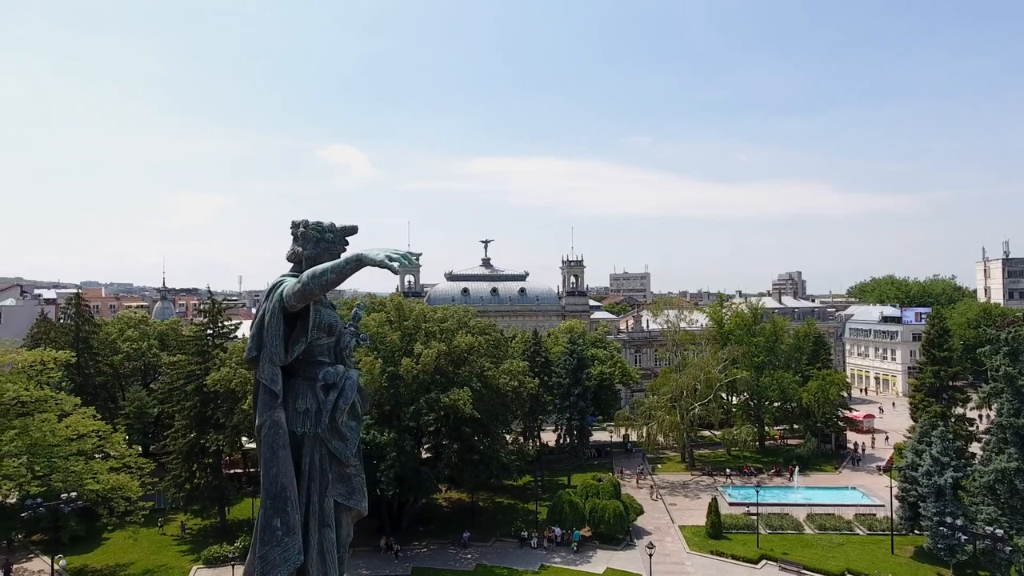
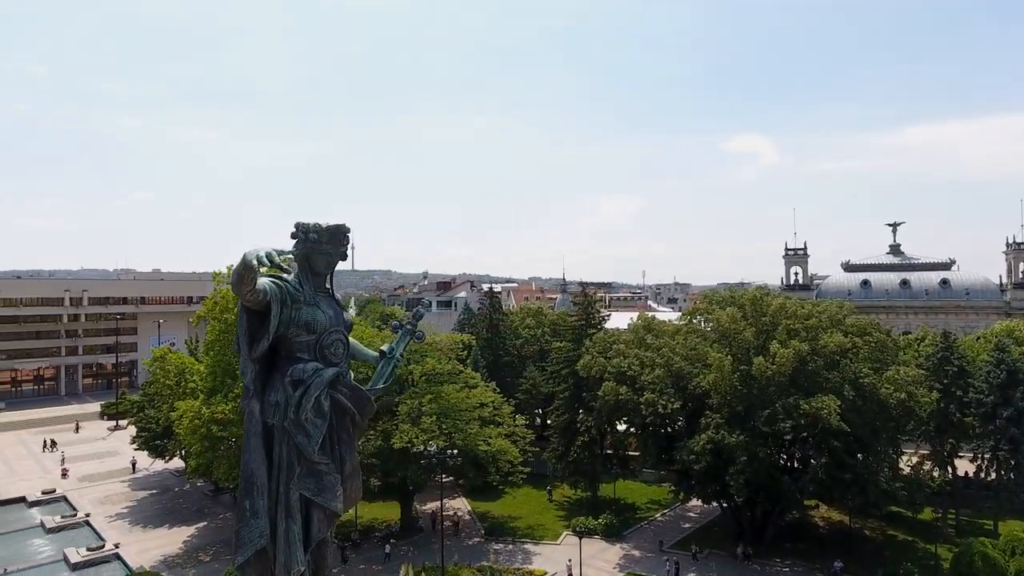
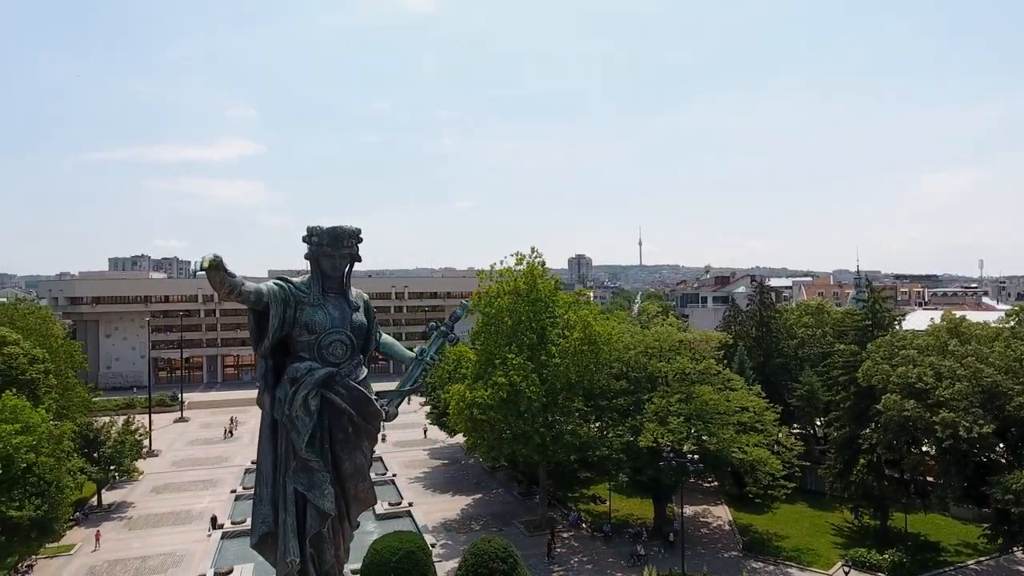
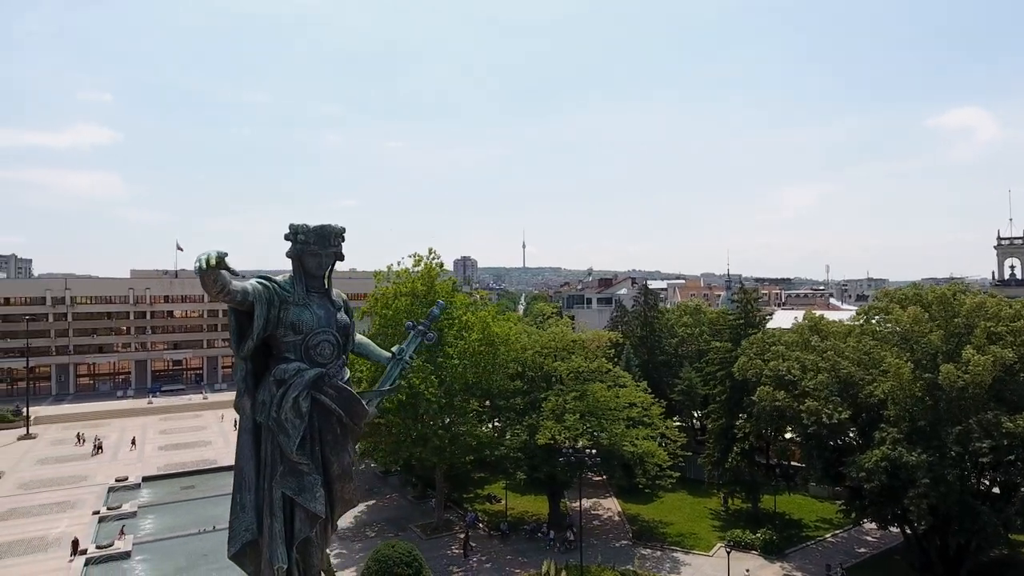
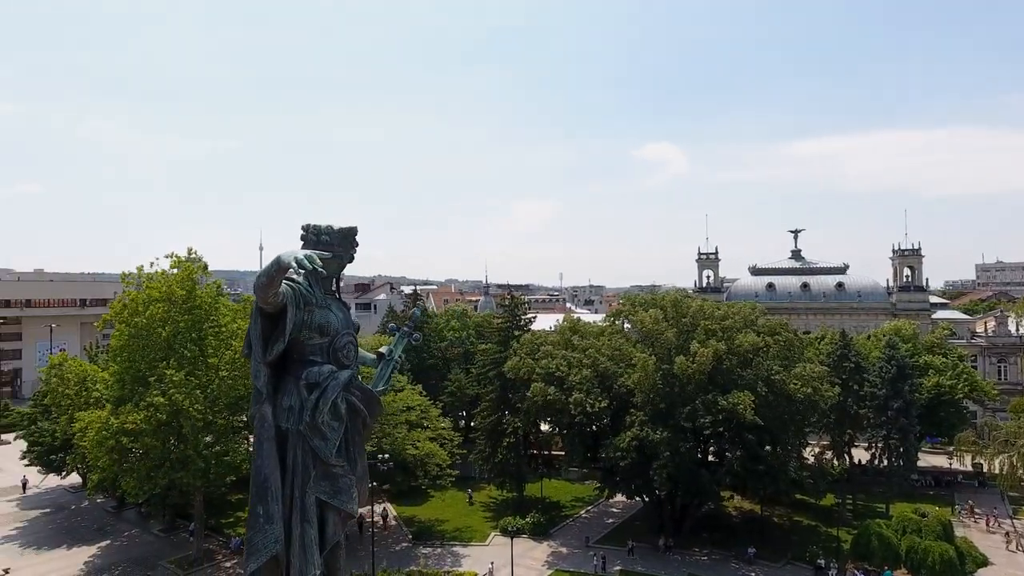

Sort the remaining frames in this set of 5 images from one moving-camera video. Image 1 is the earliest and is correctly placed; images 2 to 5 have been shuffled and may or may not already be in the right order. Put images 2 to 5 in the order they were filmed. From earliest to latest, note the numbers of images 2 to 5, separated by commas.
5, 2, 4, 3
